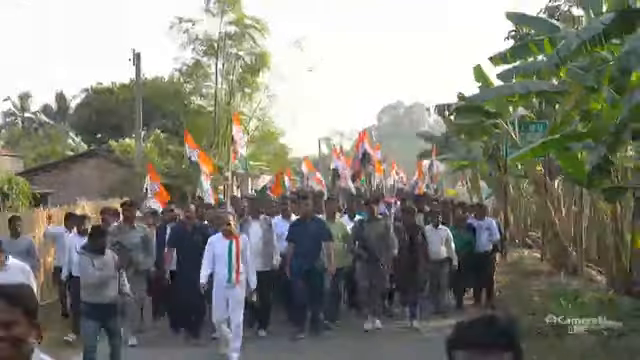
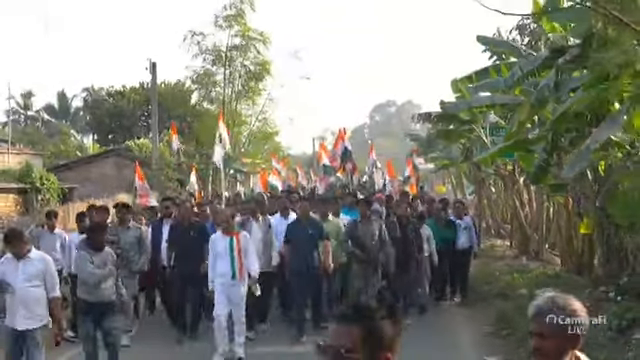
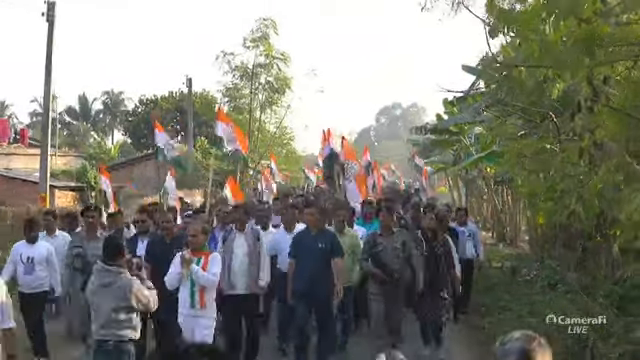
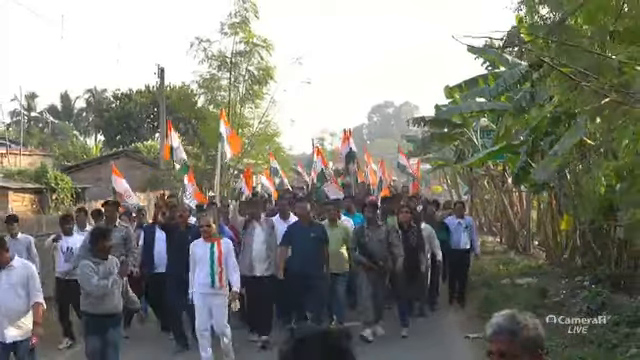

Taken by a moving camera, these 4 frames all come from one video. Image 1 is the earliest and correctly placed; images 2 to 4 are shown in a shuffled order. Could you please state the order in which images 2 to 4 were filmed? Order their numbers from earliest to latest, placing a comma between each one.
2, 4, 3
